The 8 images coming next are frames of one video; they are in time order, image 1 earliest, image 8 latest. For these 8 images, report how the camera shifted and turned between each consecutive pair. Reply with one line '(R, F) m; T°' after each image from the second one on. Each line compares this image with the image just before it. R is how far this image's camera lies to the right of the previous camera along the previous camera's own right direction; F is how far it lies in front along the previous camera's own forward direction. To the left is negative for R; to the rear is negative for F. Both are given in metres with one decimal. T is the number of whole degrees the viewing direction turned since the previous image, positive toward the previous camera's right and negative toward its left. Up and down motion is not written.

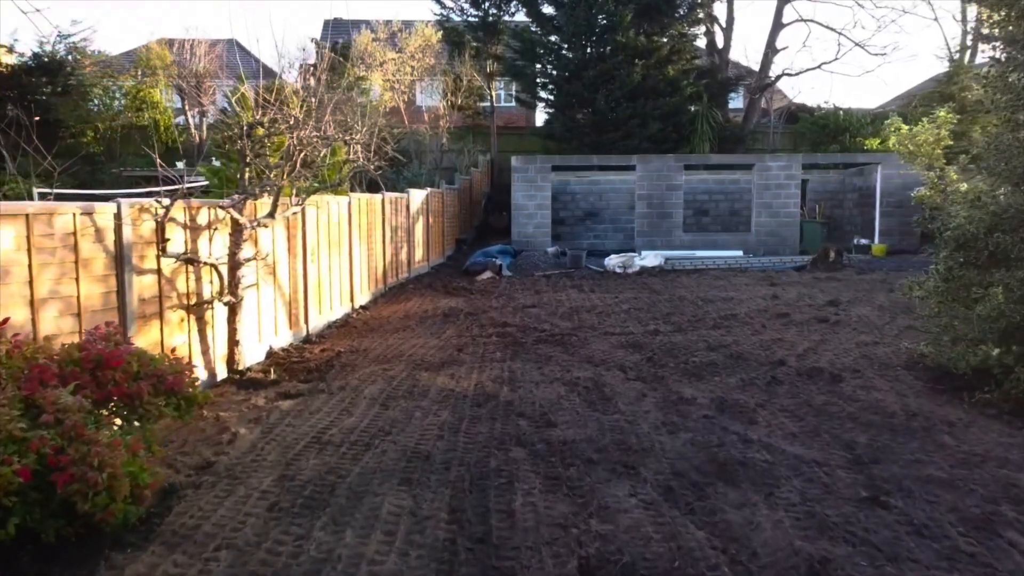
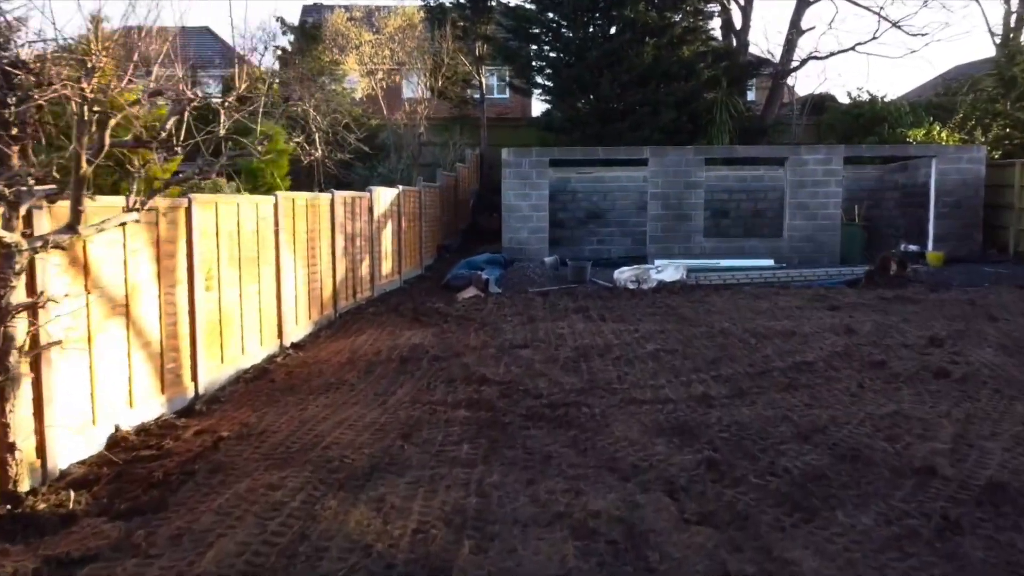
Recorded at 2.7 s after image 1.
(+0.1, +3.1) m; 0°
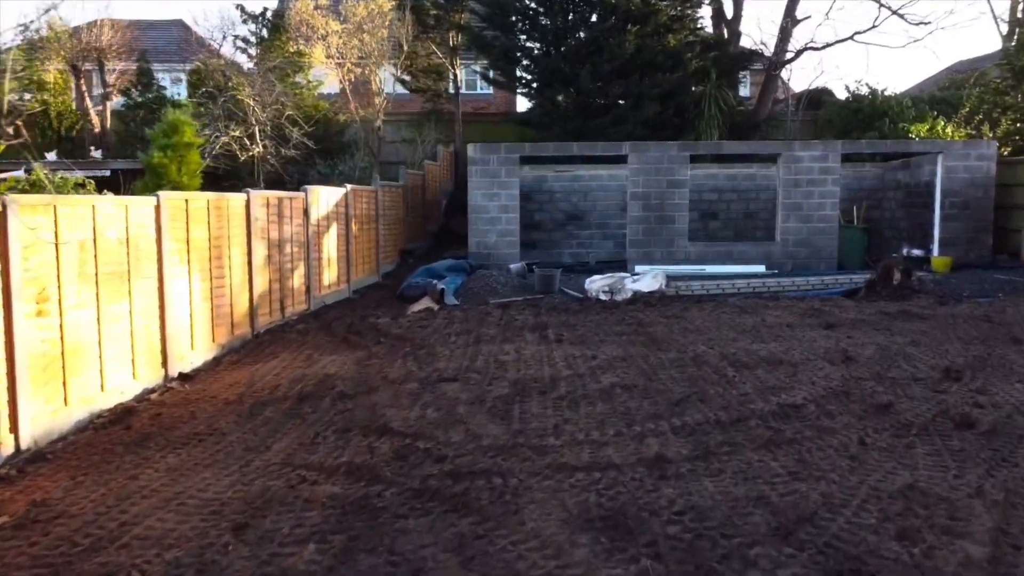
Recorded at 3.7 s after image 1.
(+0.6, +1.5) m; 0°
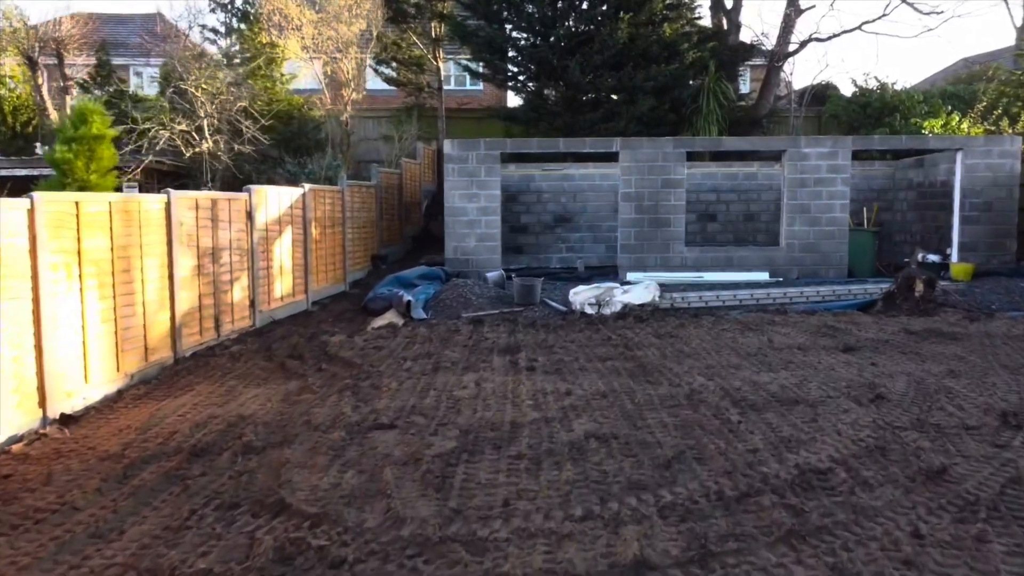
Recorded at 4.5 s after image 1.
(+0.3, +1.4) m; 0°
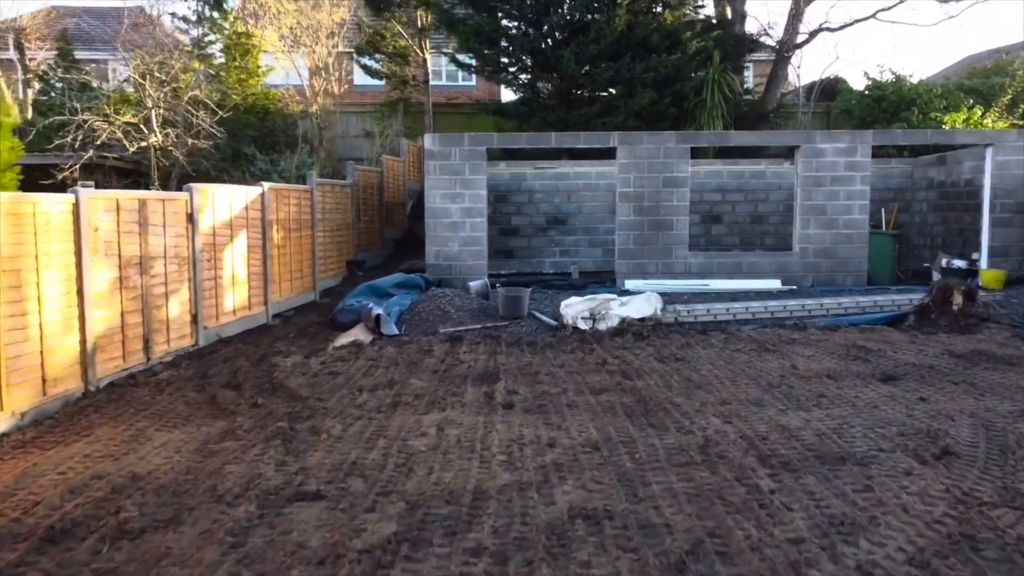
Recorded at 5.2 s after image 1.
(+0.2, +1.3) m; 0°
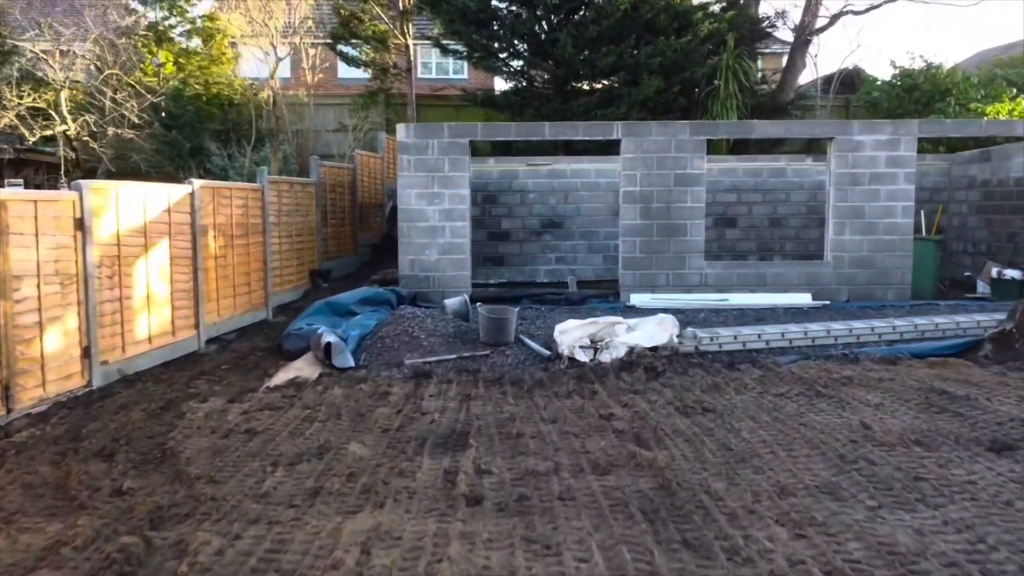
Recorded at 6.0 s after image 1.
(+0.1, +1.9) m; 0°
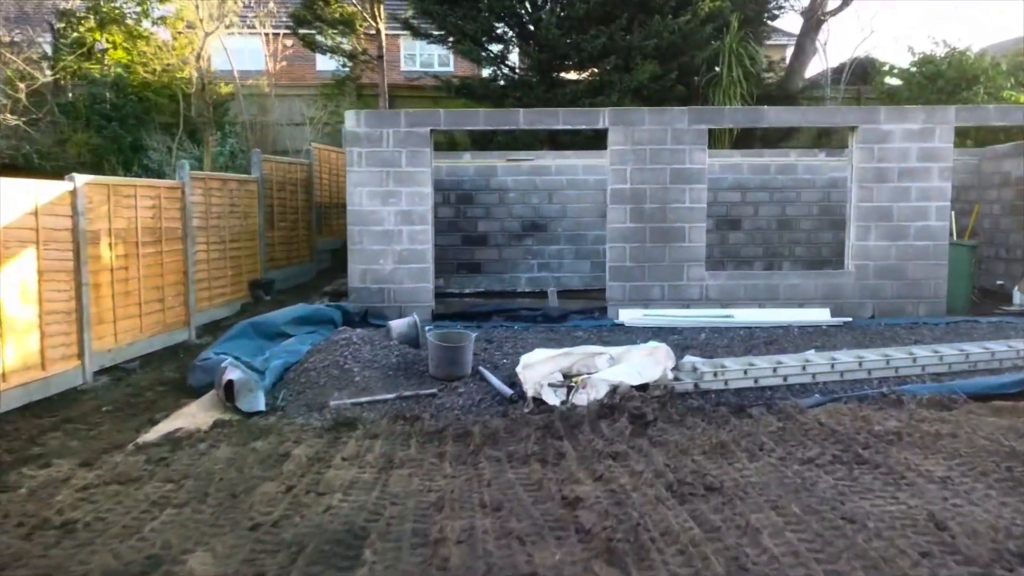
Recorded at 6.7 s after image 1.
(+0.3, +1.7) m; 0°
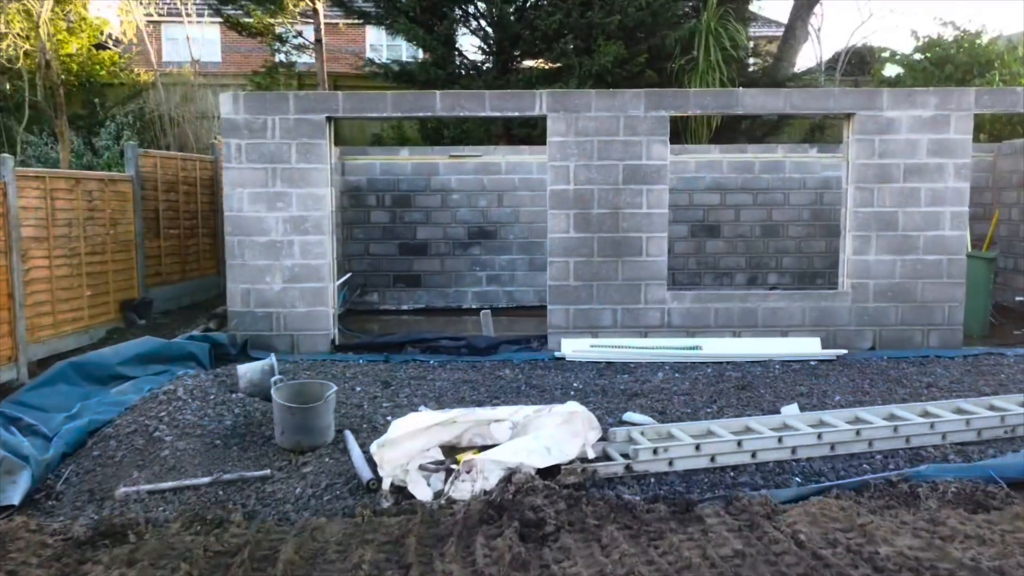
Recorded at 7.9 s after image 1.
(+0.7, +1.9) m; 0°
